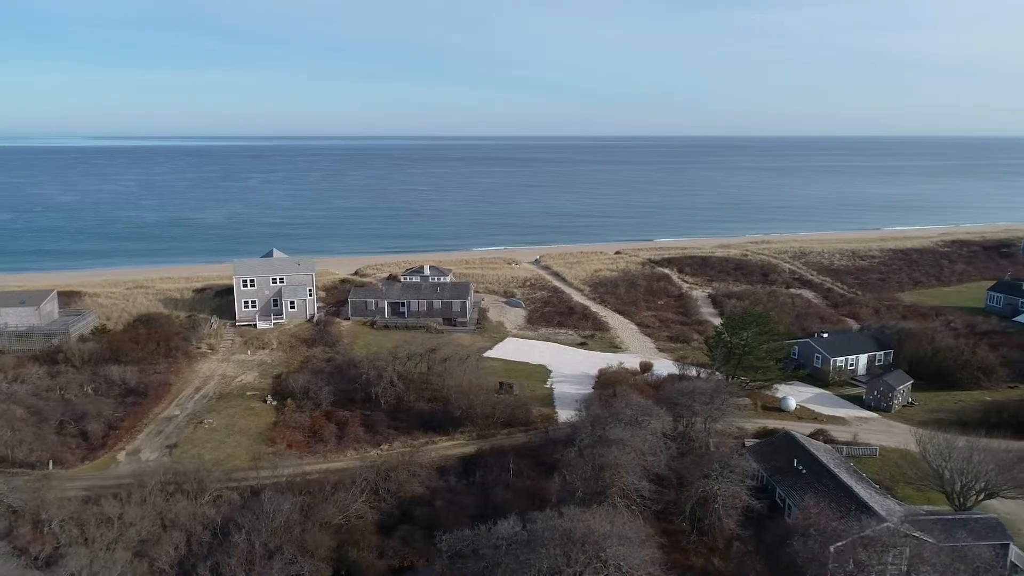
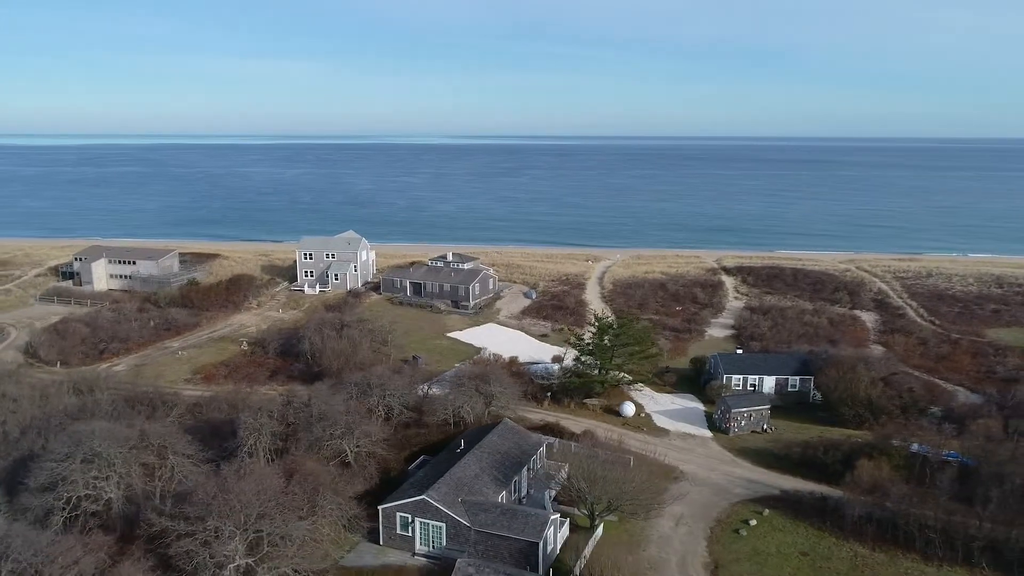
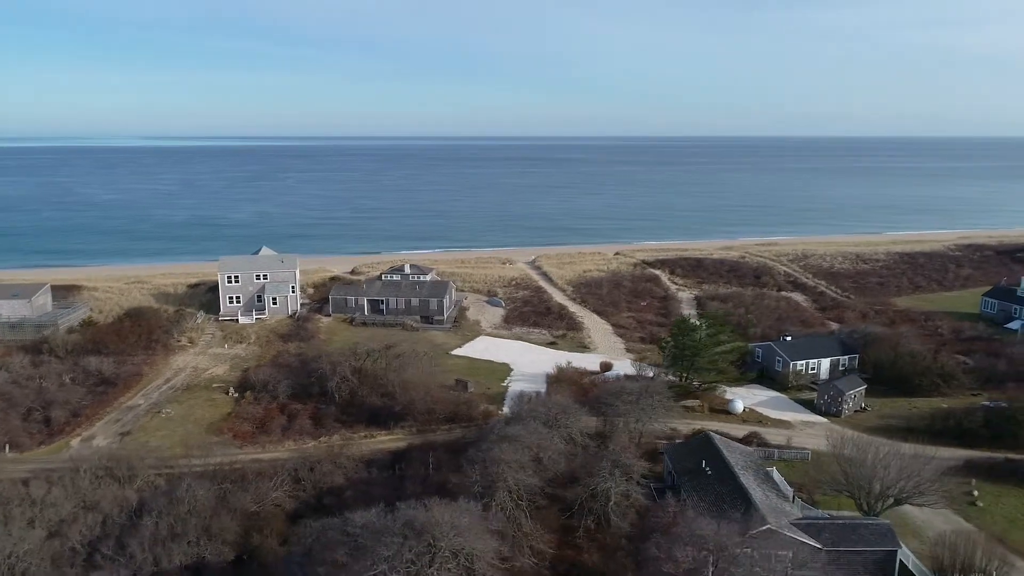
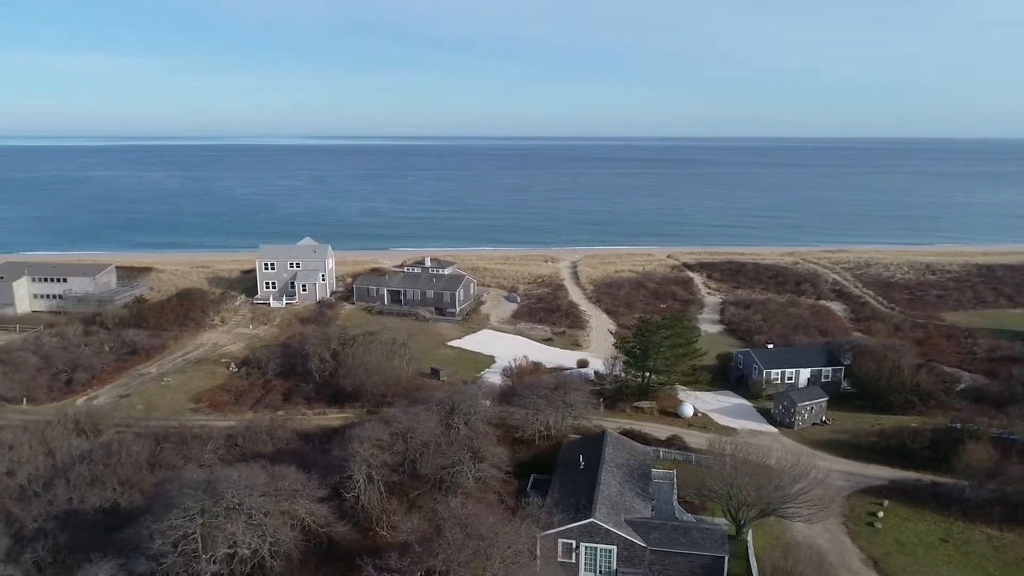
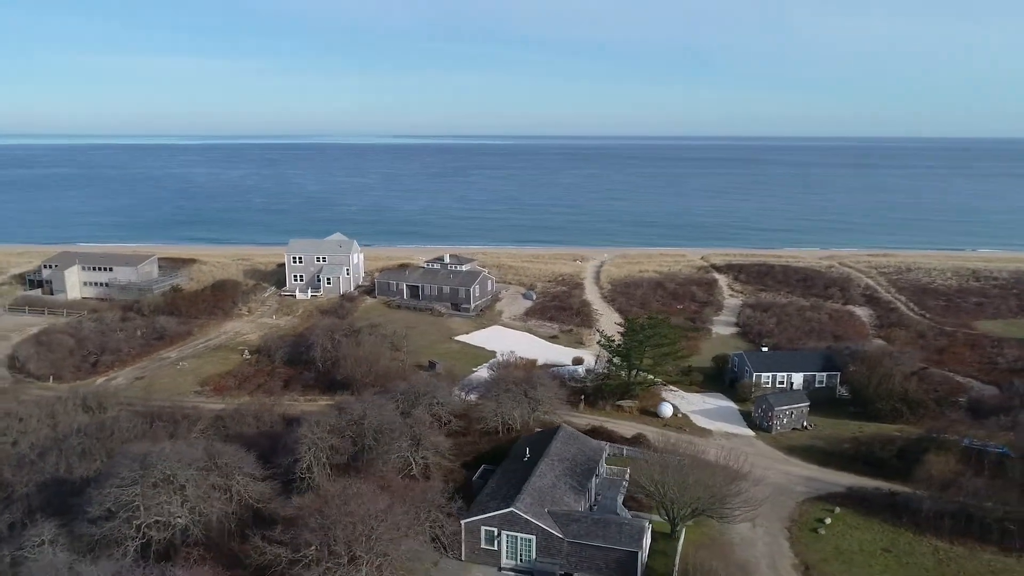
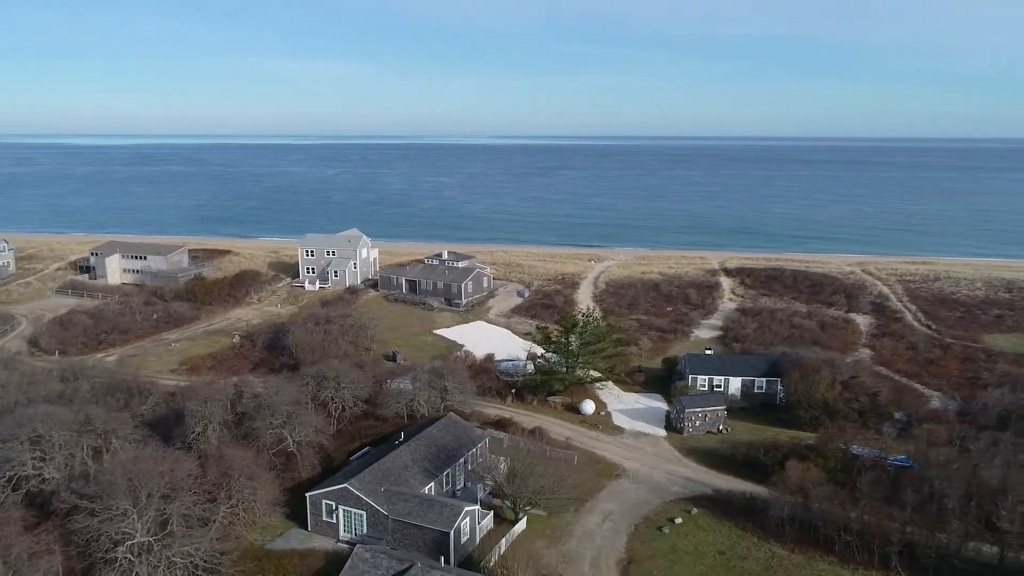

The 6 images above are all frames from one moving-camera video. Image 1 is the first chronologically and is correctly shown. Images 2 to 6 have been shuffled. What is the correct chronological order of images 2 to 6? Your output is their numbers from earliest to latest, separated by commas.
3, 4, 5, 2, 6
